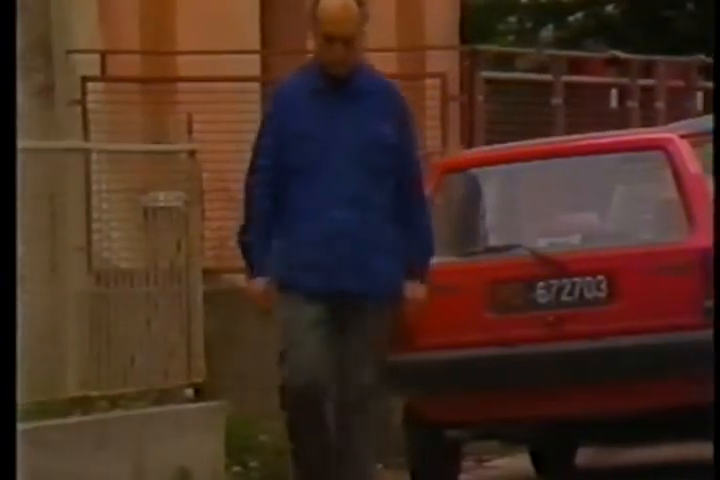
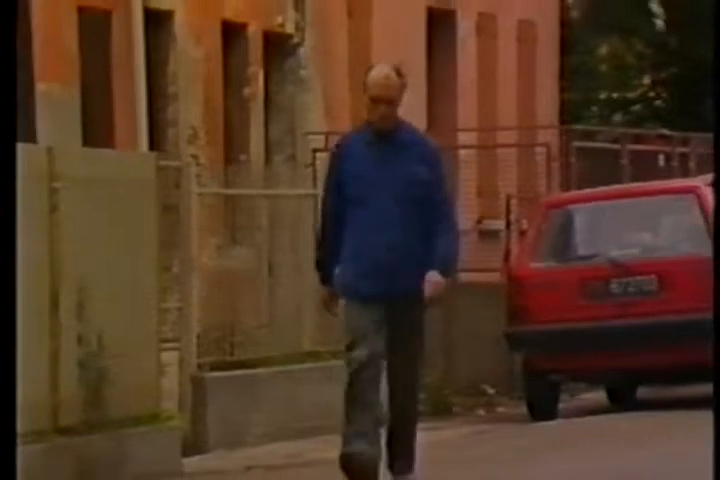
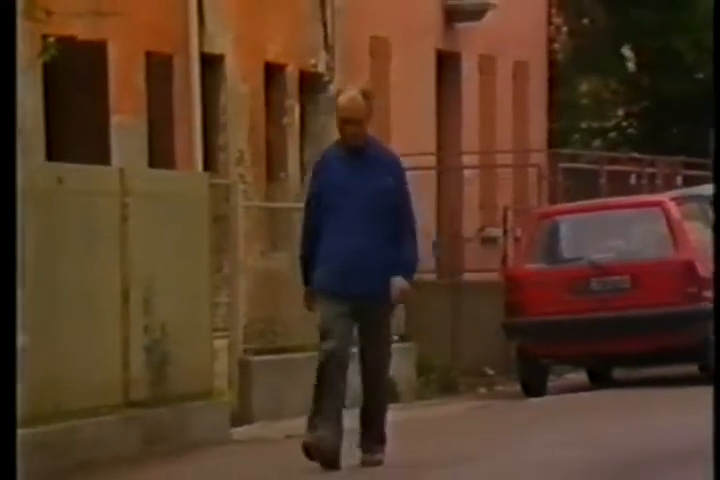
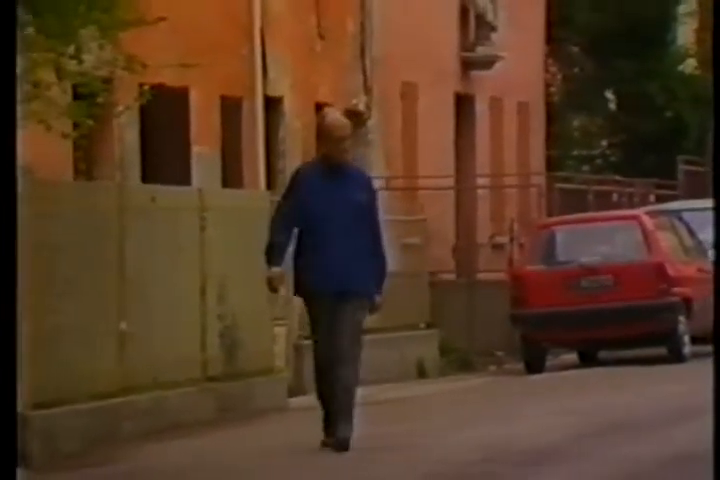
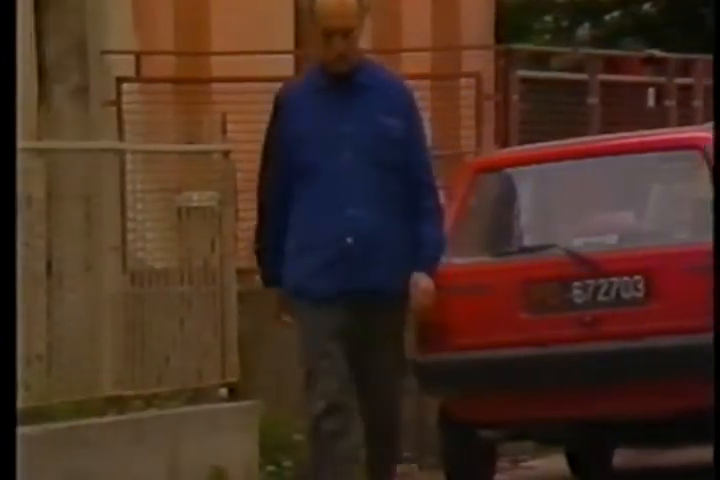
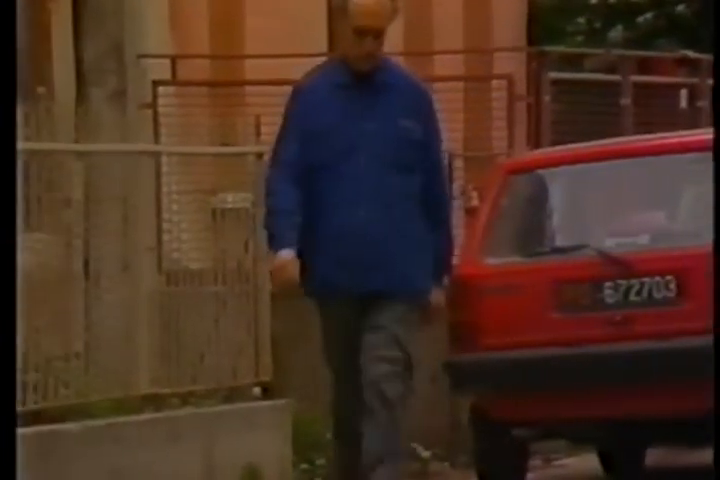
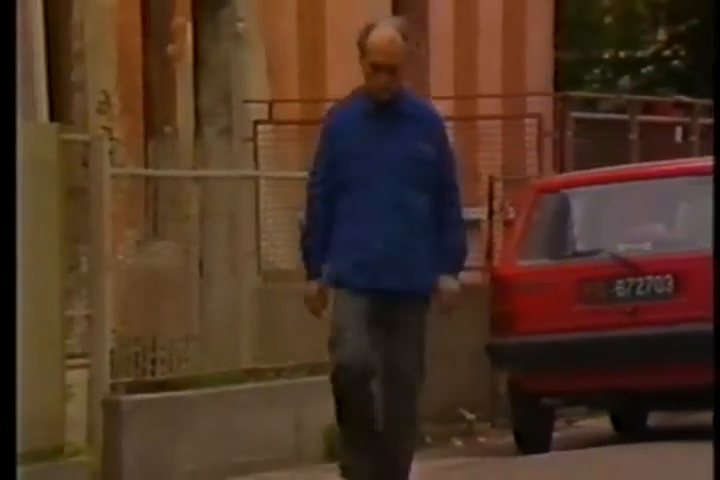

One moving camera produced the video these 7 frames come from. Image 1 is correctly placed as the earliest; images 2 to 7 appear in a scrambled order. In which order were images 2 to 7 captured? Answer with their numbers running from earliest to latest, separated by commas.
5, 6, 7, 2, 3, 4
